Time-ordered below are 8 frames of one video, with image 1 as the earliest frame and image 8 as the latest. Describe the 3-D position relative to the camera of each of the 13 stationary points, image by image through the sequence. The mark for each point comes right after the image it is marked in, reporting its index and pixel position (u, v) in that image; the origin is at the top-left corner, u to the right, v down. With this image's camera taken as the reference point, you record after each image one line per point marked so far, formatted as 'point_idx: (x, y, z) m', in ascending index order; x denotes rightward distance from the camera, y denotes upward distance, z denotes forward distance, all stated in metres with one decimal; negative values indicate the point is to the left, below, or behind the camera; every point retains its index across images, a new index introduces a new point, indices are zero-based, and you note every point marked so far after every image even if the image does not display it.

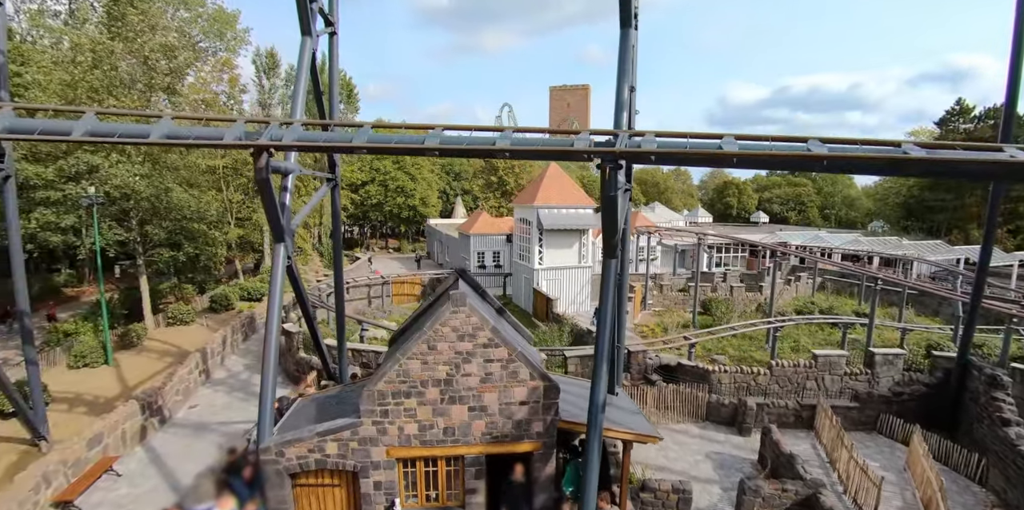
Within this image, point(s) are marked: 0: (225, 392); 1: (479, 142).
0: (-7.6, -3.5, +13.3) m
1: (-0.5, +1.8, +8.4) m
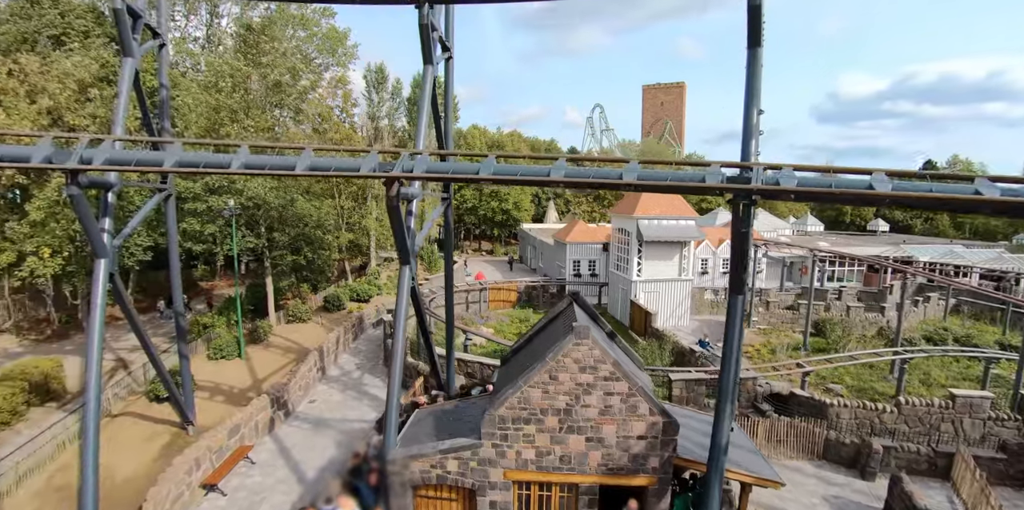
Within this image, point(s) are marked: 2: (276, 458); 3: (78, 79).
0: (-4.9, -3.7, +14.3) m
1: (+1.5, +1.3, +8.3) m
2: (-5.5, -4.7, +11.9) m
3: (-11.8, +4.7, +13.9) m
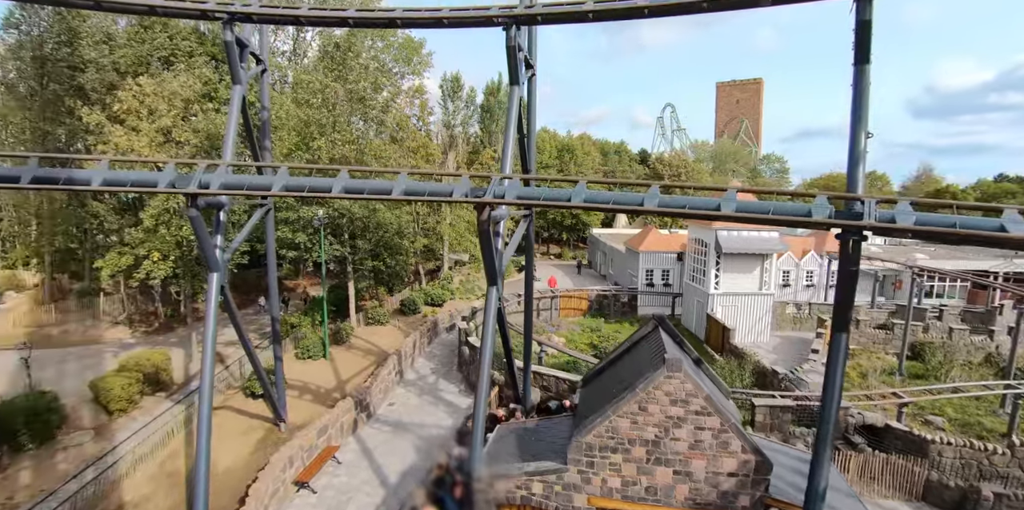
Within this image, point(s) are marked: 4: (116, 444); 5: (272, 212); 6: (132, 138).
0: (-2.8, -4.0, +14.8) m
1: (+3.0, +0.7, +8.1) m
2: (-3.7, -5.0, +12.5) m
3: (-9.6, +4.6, +15.0) m
4: (-9.6, -4.3, +12.0) m
5: (-5.9, +1.1, +12.6) m
6: (-10.4, +3.2, +14.2) m
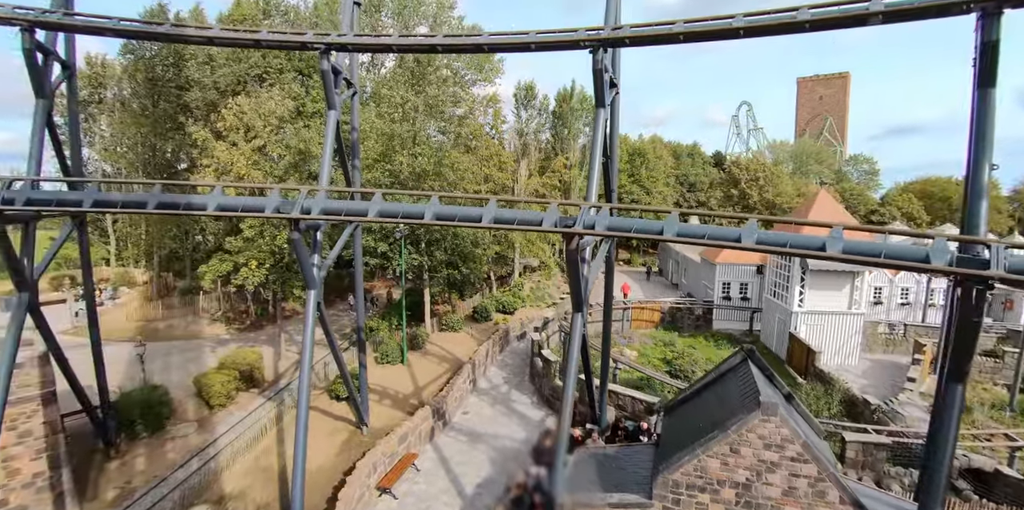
0: (-0.7, -4.4, +15.2) m
1: (+4.4, +0.1, +7.7) m
2: (-1.9, -5.4, +12.9) m
3: (-7.3, +4.4, +15.9) m
4: (-7.8, -4.6, +13.1) m
5: (-3.9, +0.7, +13.1) m
6: (-8.2, +3.0, +15.2) m
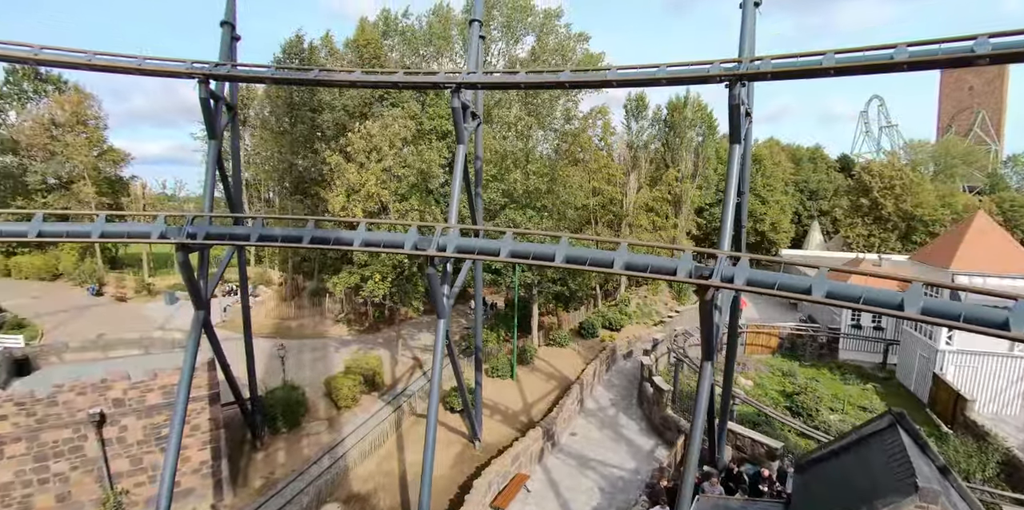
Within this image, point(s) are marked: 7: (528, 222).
0: (+2.5, -5.1, +15.2) m
1: (+6.5, -0.9, +6.9) m
2: (+1.0, -6.1, +13.2) m
3: (-3.6, +3.9, +16.7) m
4: (-4.8, -5.1, +14.3) m
5: (-0.9, +0.1, +13.6) m
6: (-4.7, +2.5, +16.2) m
7: (+0.6, +1.1, +17.4) m
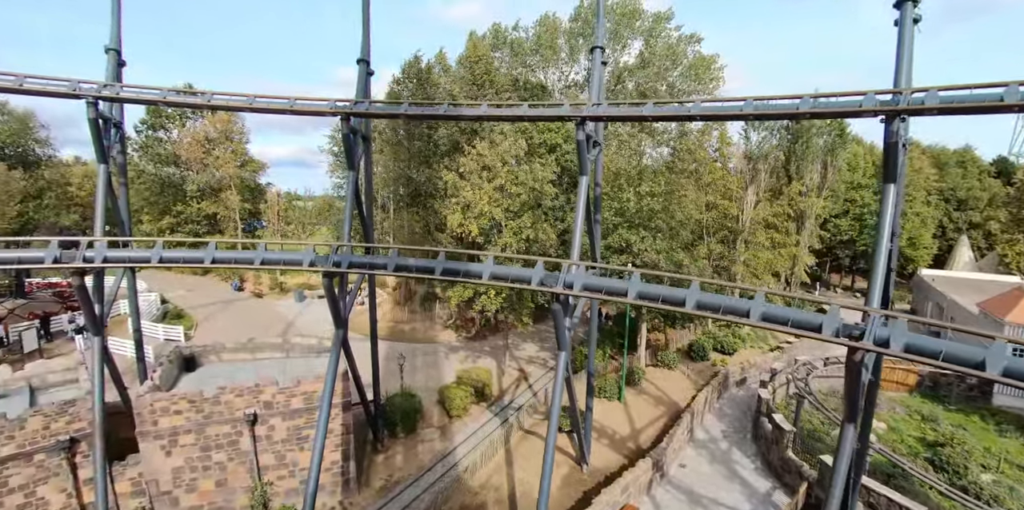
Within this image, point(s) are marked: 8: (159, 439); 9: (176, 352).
0: (+5.7, -5.9, +14.7) m
1: (+8.3, -2.1, +5.7) m
2: (+3.8, -6.9, +13.1) m
3: (+0.1, +3.4, +16.9) m
4: (-1.7, -5.6, +15.0) m
5: (+2.2, -0.7, +13.5) m
6: (-1.1, +2.0, +16.6) m
7: (+4.3, +0.5, +17.0) m
8: (-8.6, -4.4, +12.4) m
9: (-9.3, -2.7, +14.3) m
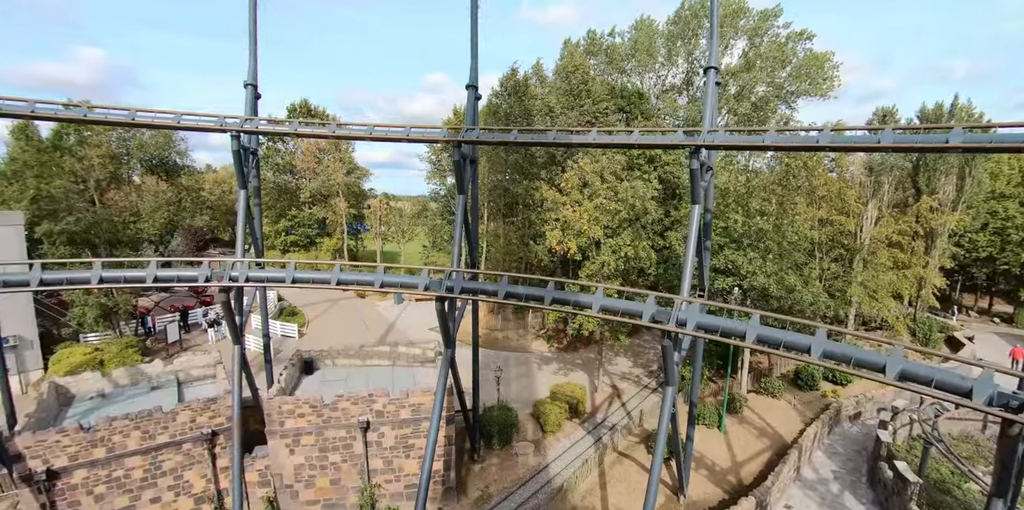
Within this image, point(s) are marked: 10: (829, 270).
0: (+8.3, -6.7, +13.9) m
1: (+9.7, -3.2, +4.5) m
2: (+6.2, -7.7, +12.6) m
3: (+3.4, +2.8, +16.6) m
4: (+1.1, -6.2, +15.3) m
5: (+4.8, -1.4, +13.0) m
6: (+2.2, +1.4, +16.5) m
7: (+7.5, -0.3, +16.1) m
8: (-6.1, -4.9, +13.6) m
9: (-6.5, -3.1, +15.5) m
10: (+12.0, -0.5, +19.4) m
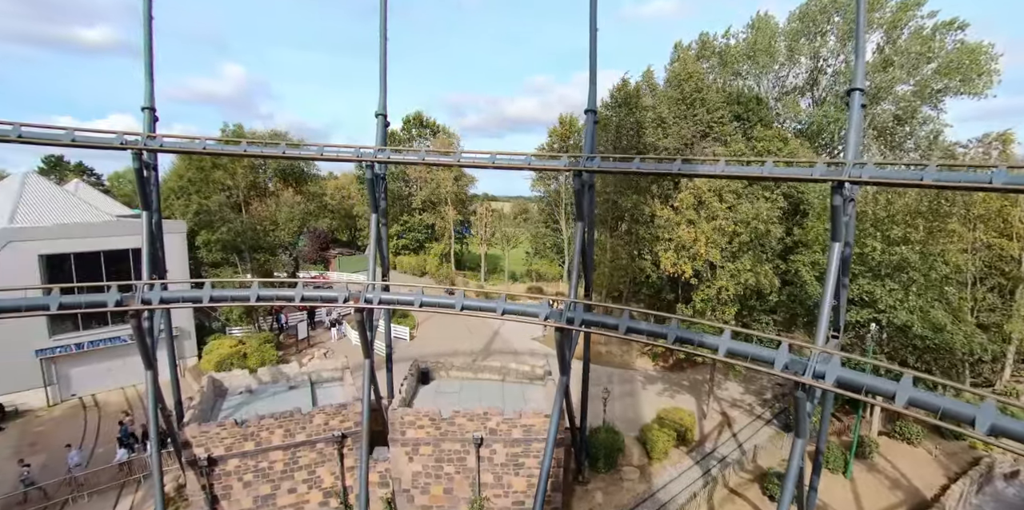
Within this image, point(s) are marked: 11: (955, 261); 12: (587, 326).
0: (+11.1, -7.7, +12.5) m
1: (+11.0, -4.6, +2.9) m
2: (+8.7, -8.7, +11.6) m
3: (+7.0, +2.0, +15.7) m
4: (+4.2, -7.0, +15.1) m
5: (+7.7, -2.4, +12.1) m
6: (+5.7, +0.7, +15.8) m
7: (+10.8, -1.2, +14.6) m
8: (-3.1, -5.4, +14.6) m
9: (-3.1, -3.6, +16.5) m
10: (+15.8, -1.6, +17.1) m
11: (+13.3, -0.3, +15.2) m
12: (+1.7, -1.7, +11.9) m
